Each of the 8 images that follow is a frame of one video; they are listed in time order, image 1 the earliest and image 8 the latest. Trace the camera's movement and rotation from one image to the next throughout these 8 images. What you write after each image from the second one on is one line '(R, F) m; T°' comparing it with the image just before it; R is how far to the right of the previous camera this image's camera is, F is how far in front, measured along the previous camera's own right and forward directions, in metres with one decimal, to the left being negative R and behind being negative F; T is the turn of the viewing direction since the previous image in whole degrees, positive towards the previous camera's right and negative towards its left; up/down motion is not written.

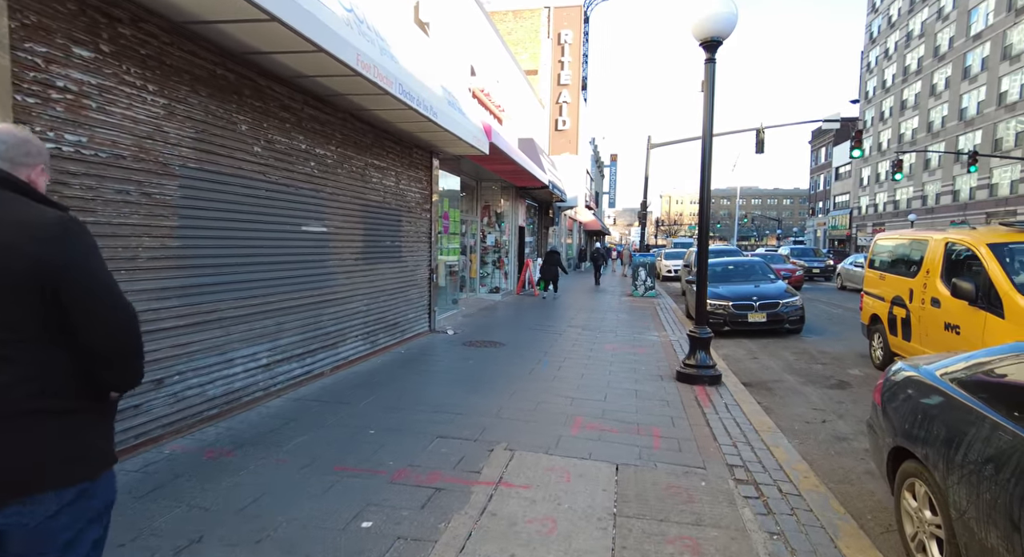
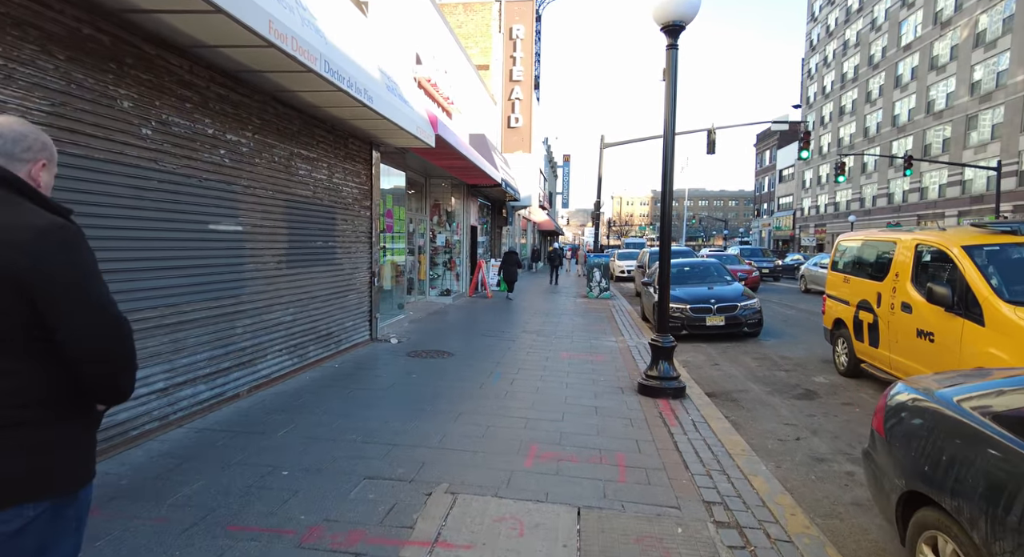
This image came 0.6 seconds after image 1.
(+0.1, +0.7) m; +5°
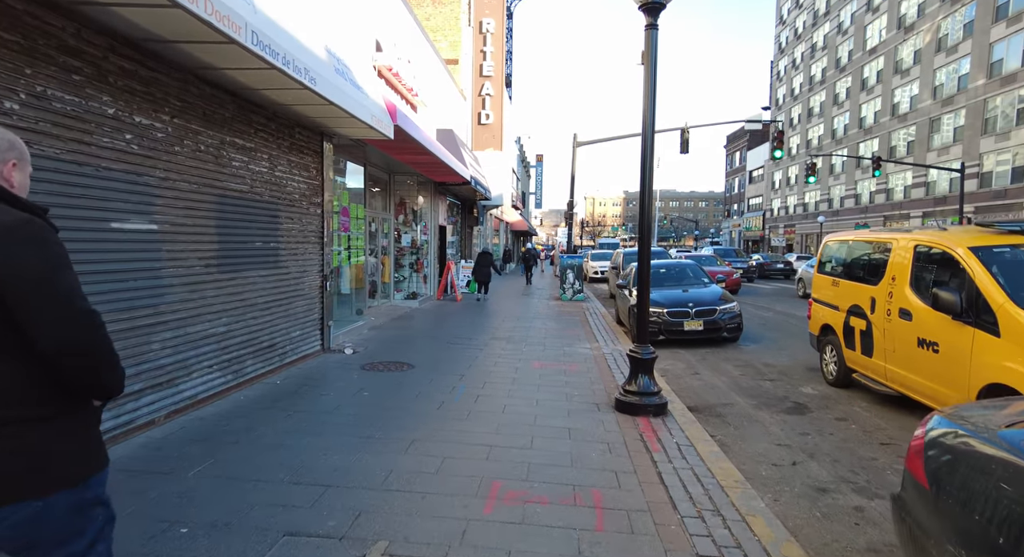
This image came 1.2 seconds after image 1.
(+0.1, +0.7) m; +3°
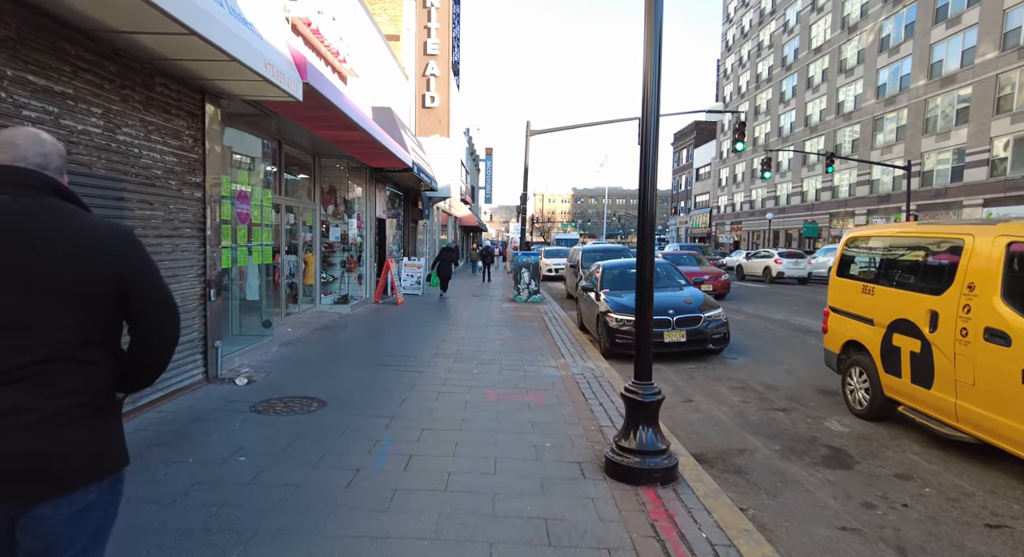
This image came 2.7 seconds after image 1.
(0.0, +1.7) m; +5°
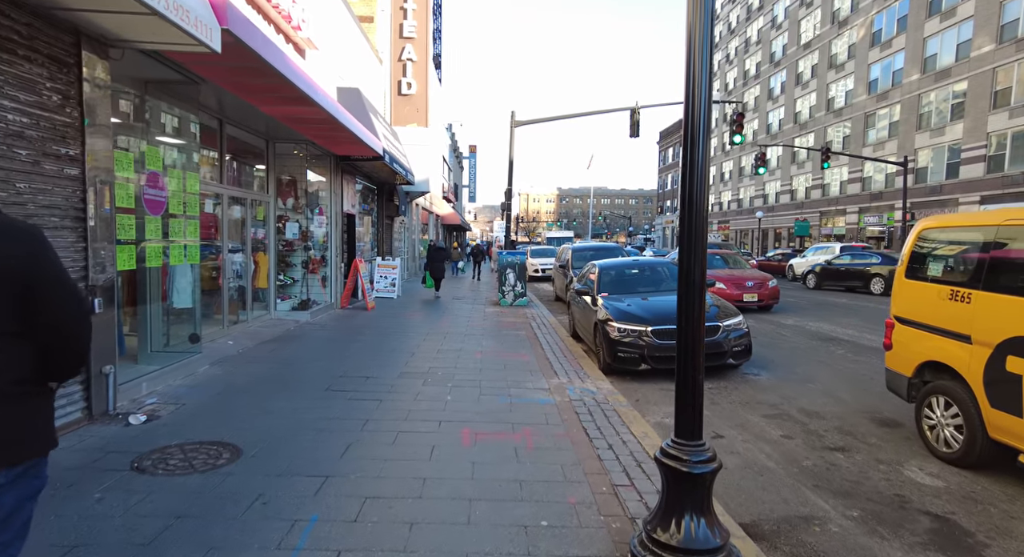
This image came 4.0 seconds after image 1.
(0.0, +1.4) m; +2°
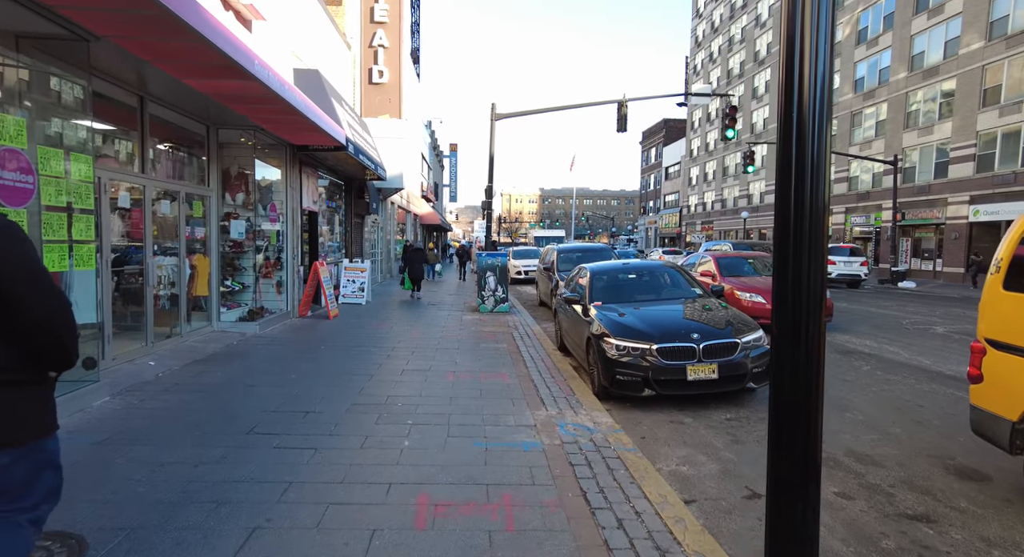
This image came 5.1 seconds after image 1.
(+0.1, +1.2) m; +2°
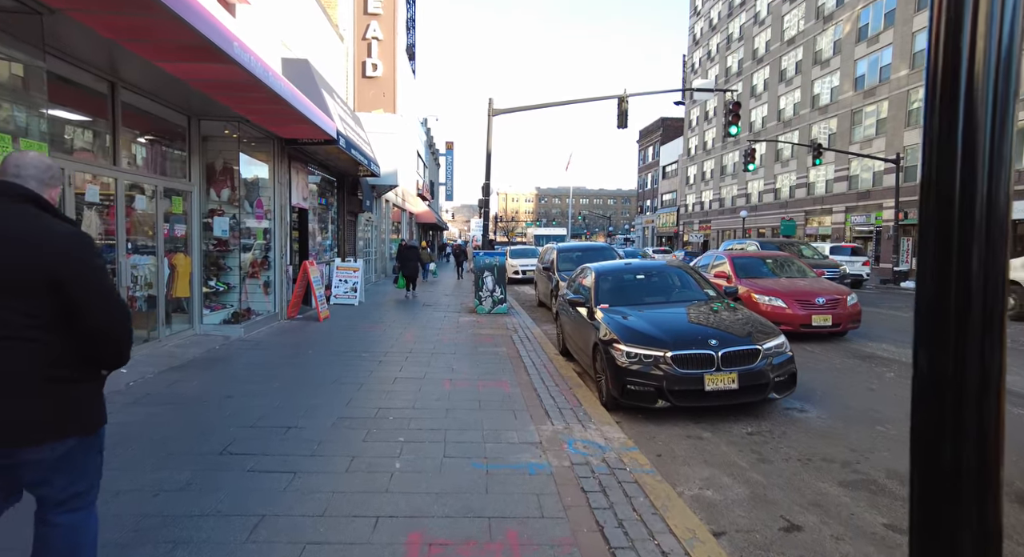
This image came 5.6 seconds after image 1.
(-0.1, +0.5) m; 0°
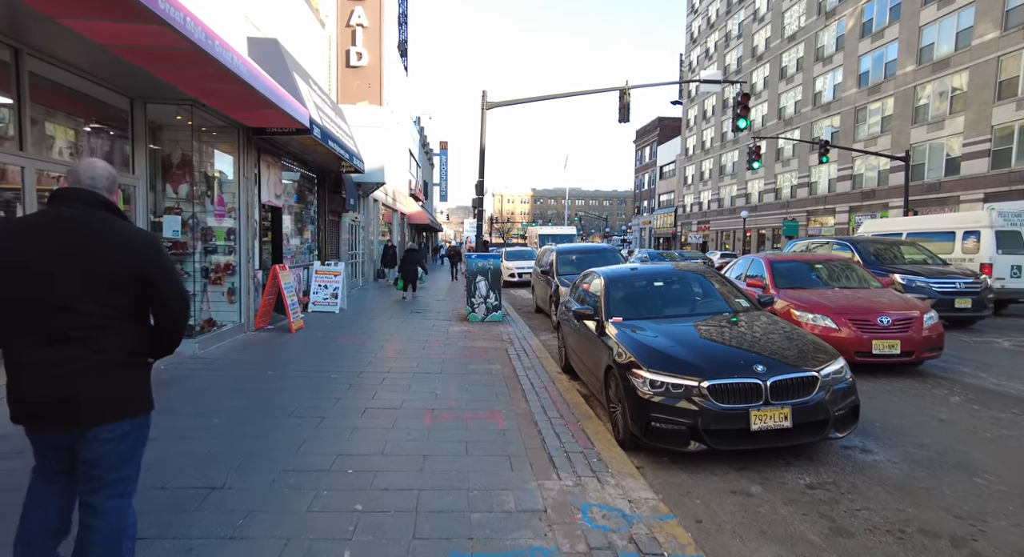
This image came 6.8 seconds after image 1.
(0.0, +1.1) m; 0°
